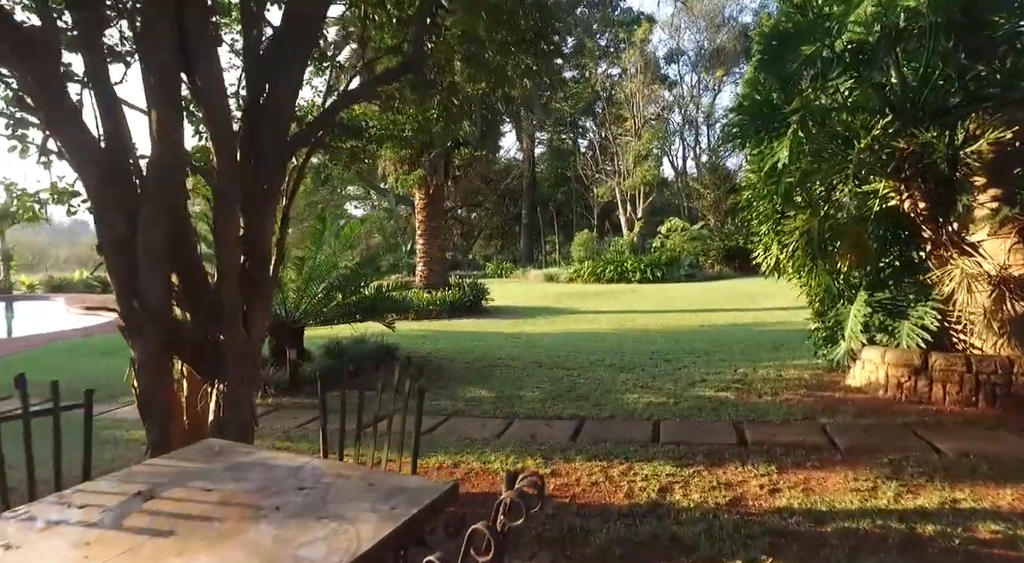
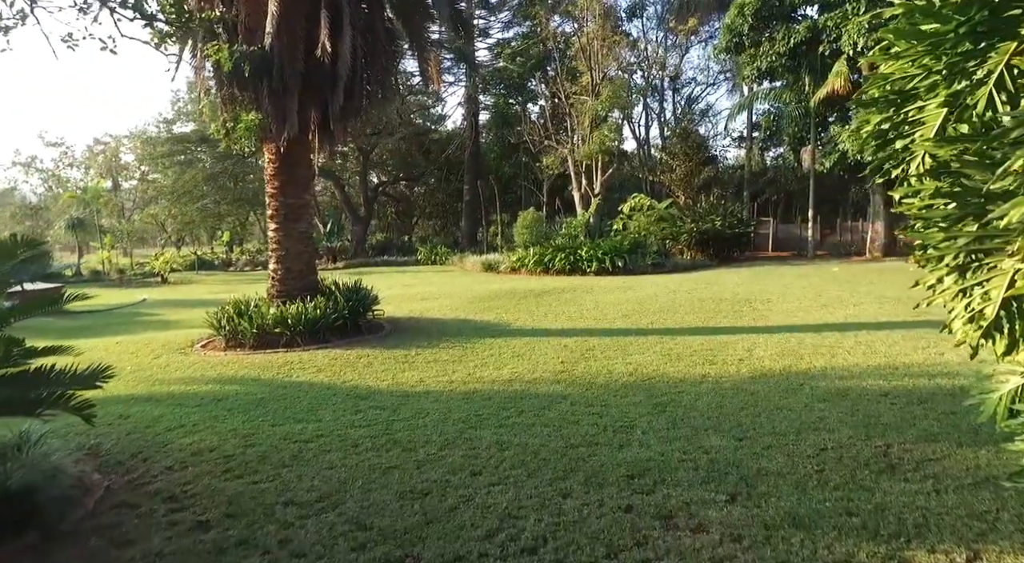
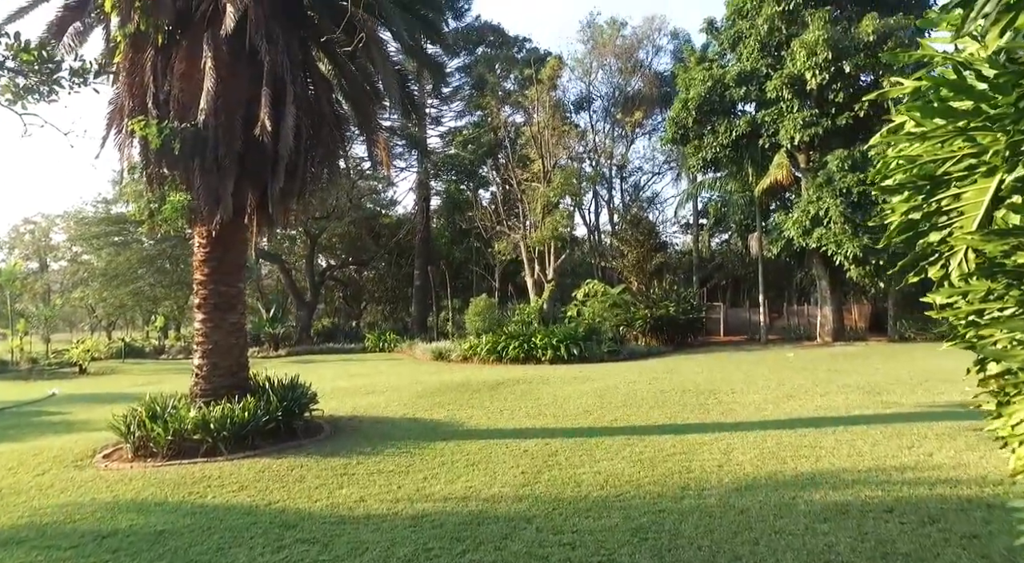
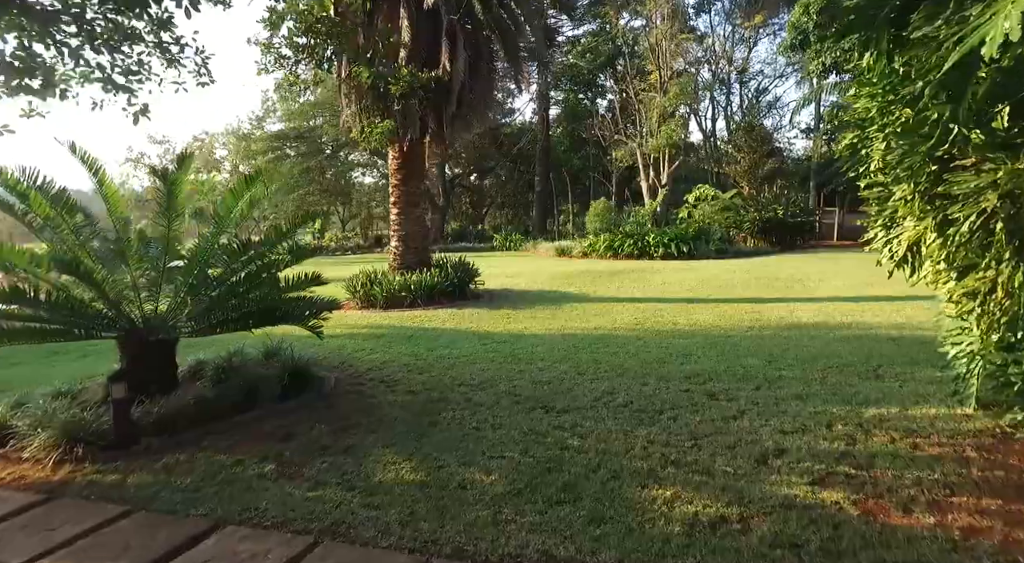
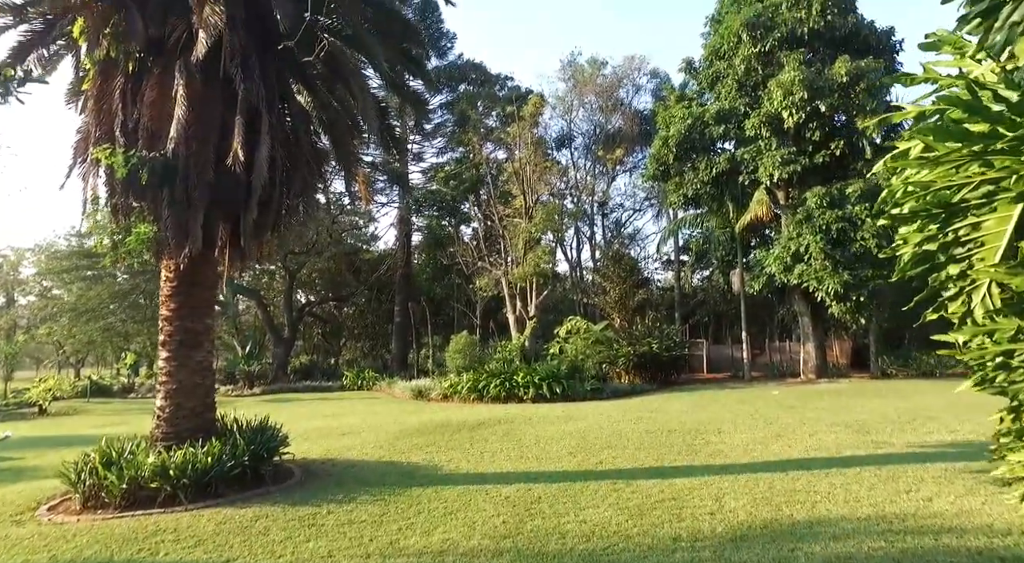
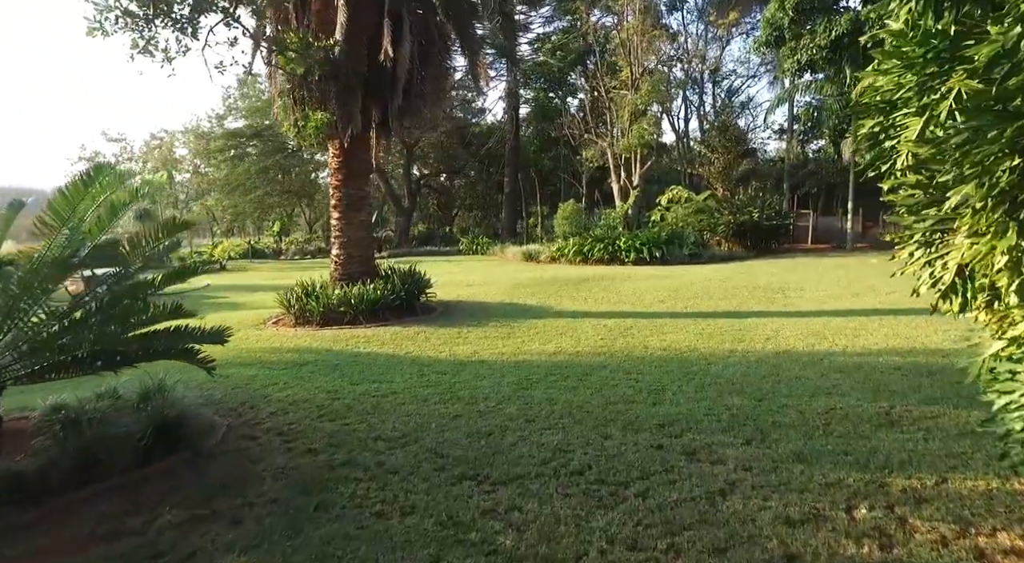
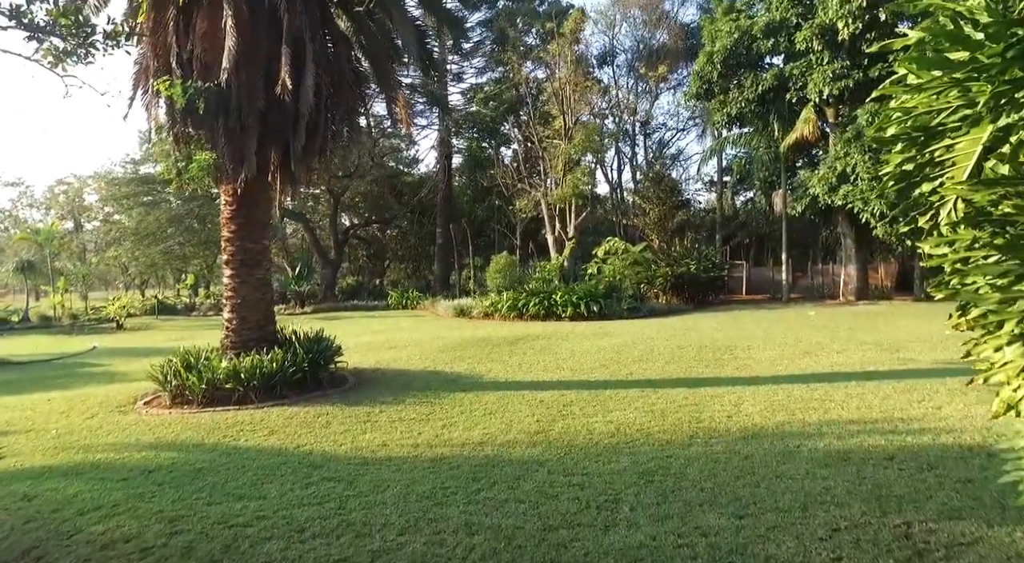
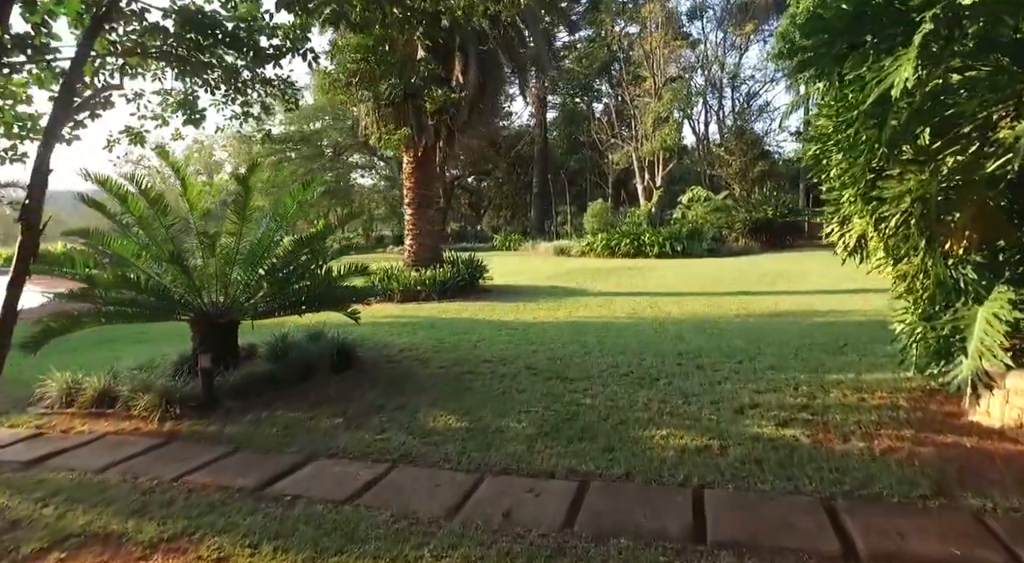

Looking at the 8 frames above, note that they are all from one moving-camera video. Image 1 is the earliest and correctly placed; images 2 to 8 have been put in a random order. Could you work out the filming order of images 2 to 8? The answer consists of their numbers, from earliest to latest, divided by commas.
8, 4, 6, 2, 7, 3, 5
